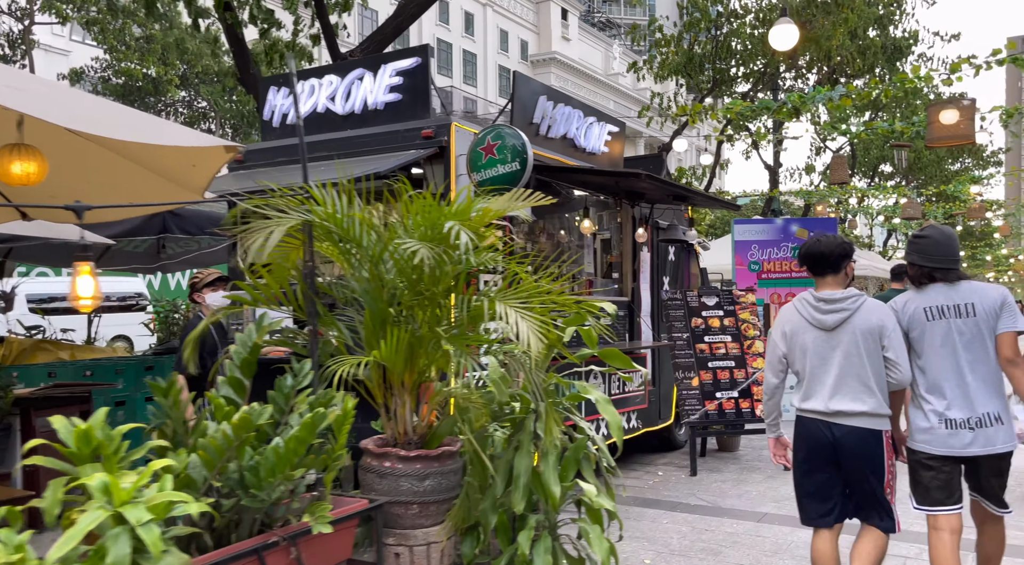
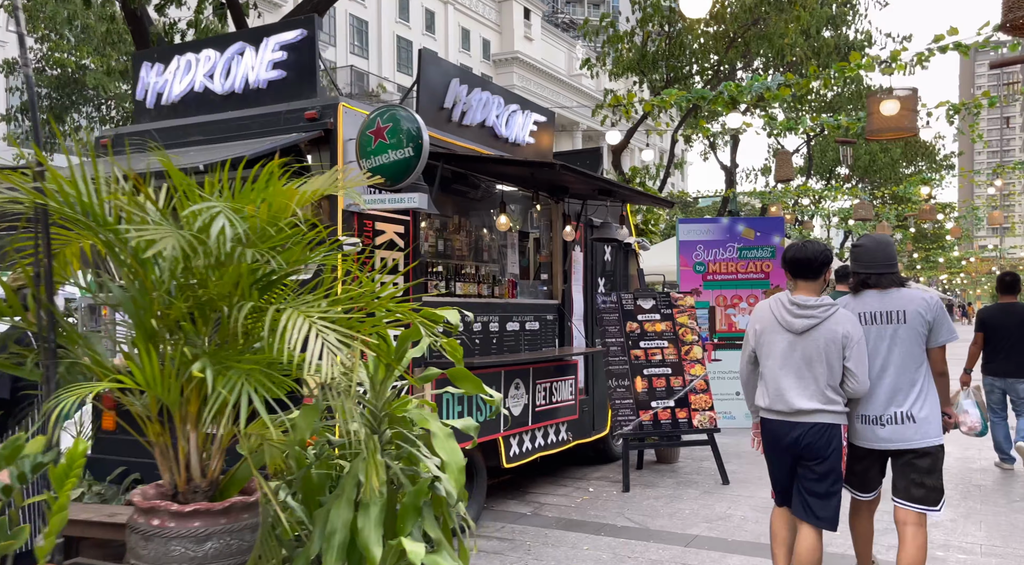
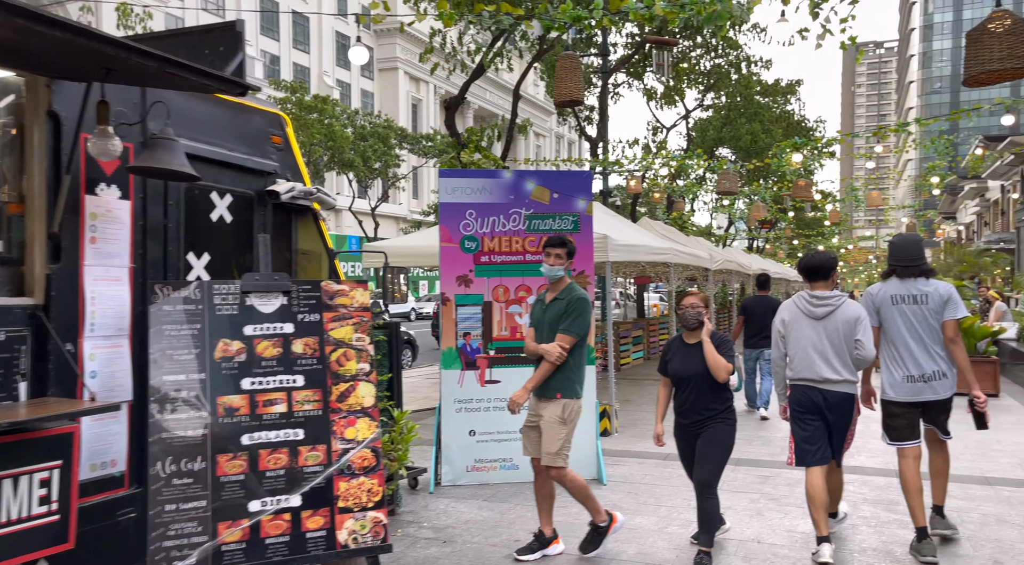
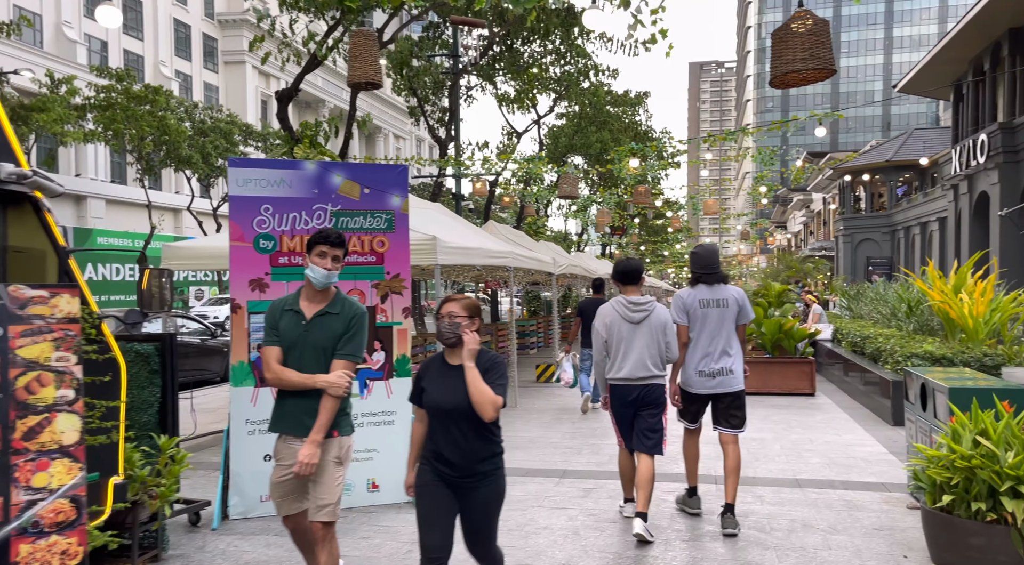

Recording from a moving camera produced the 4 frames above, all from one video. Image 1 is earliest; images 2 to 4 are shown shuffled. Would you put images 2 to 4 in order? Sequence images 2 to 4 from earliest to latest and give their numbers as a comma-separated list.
2, 3, 4
